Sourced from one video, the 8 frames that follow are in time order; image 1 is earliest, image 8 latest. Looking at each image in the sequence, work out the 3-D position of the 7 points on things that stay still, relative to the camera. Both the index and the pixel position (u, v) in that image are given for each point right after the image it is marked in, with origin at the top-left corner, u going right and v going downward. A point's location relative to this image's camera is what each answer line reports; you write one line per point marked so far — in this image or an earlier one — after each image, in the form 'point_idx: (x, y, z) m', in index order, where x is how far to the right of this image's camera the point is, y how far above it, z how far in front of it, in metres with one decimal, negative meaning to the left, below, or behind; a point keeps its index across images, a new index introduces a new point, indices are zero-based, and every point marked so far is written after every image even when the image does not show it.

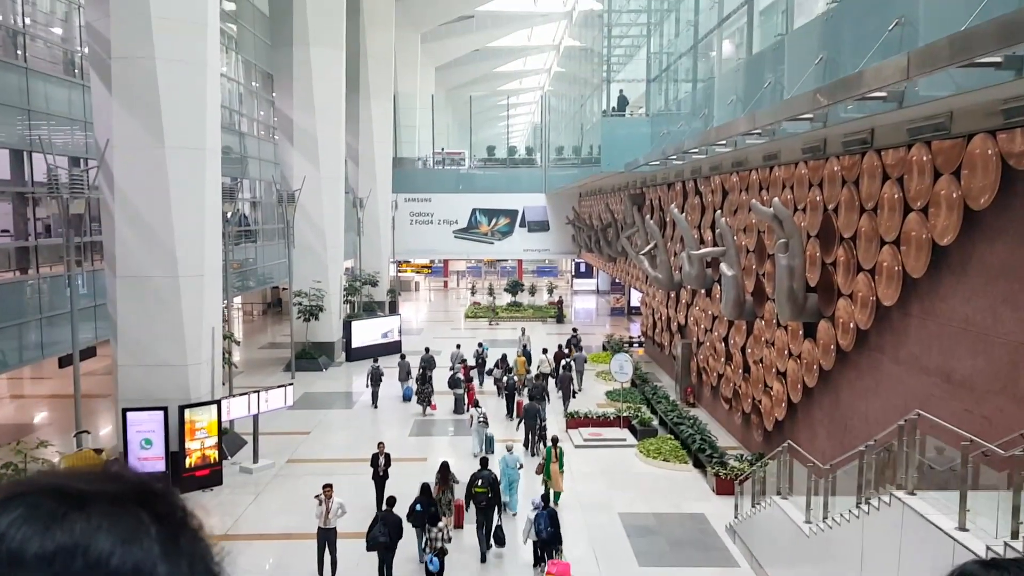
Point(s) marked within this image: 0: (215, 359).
0: (-5.4, -1.3, +14.7) m
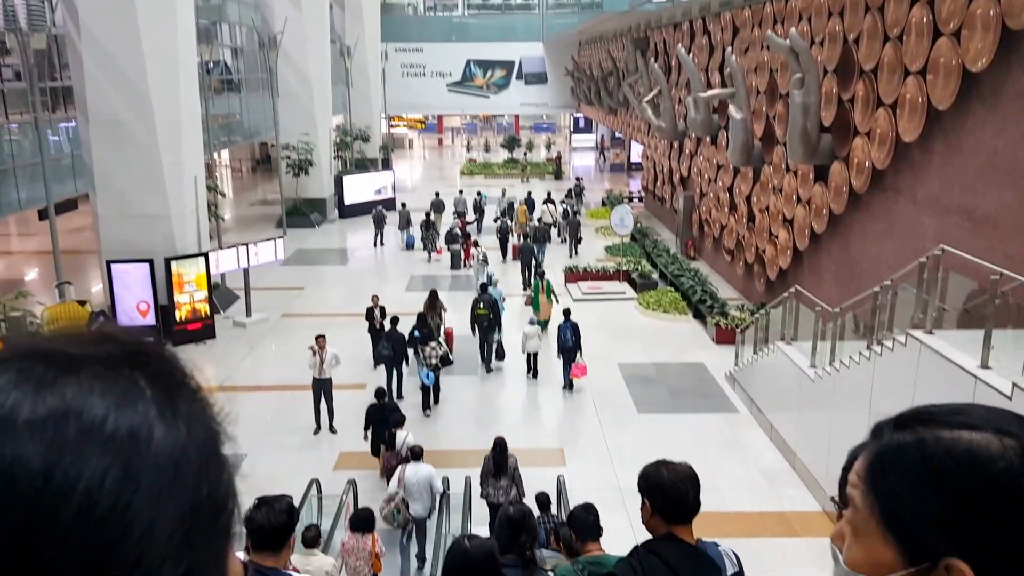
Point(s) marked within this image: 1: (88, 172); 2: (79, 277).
0: (-5.5, +1.4, +14.1) m
1: (-6.9, +1.9, +13.1) m
2: (-9.4, +0.2, +17.4) m
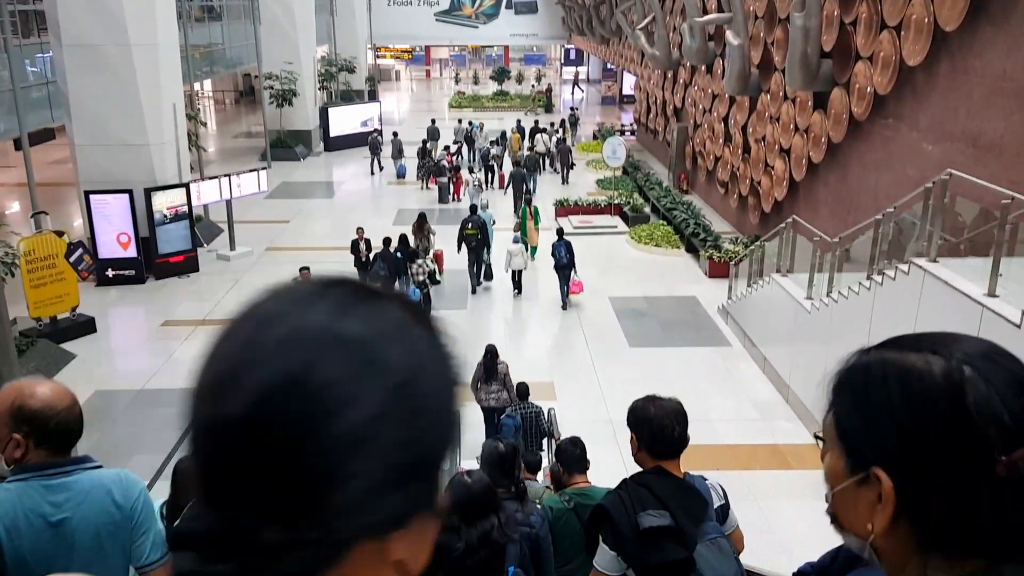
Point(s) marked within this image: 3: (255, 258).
0: (-5.7, +2.6, +13.7) m
1: (-7.1, +3.0, +12.6) m
2: (-9.7, +1.7, +17.0) m
3: (-4.7, +0.5, +14.4) m
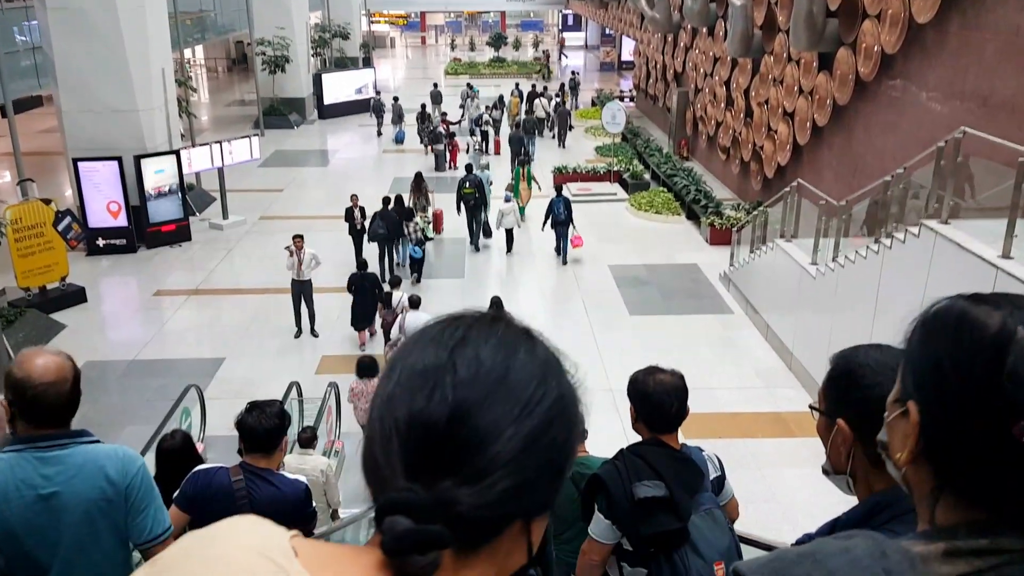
0: (-5.7, +3.1, +13.3) m
1: (-7.1, +3.5, +12.2) m
2: (-9.7, +2.3, +16.7) m
3: (-4.7, +1.1, +14.2) m
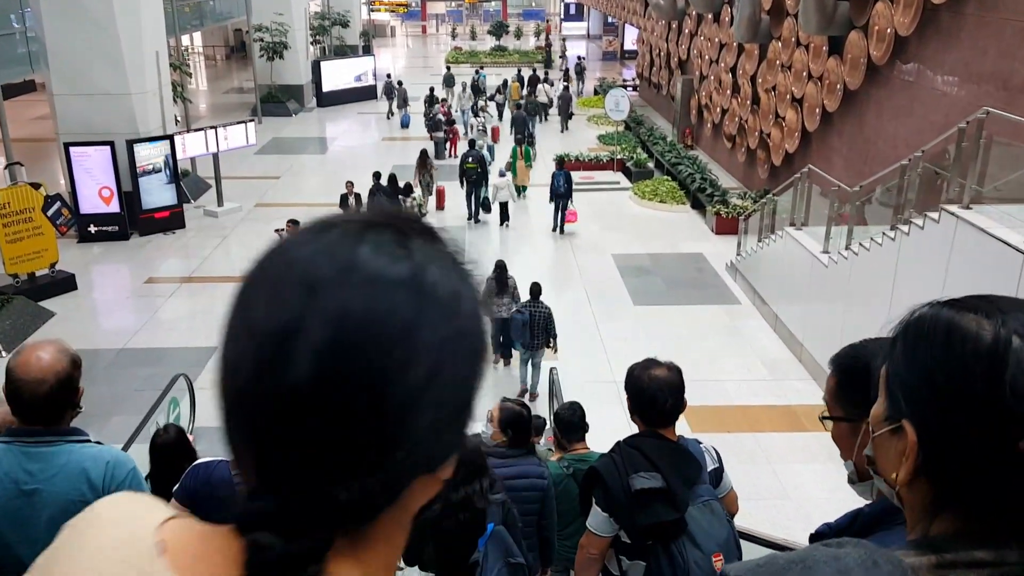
0: (-5.7, +3.3, +13.0) m
1: (-7.1, +3.6, +11.9) m
2: (-9.7, +2.5, +16.4) m
3: (-4.7, +1.3, +13.9) m
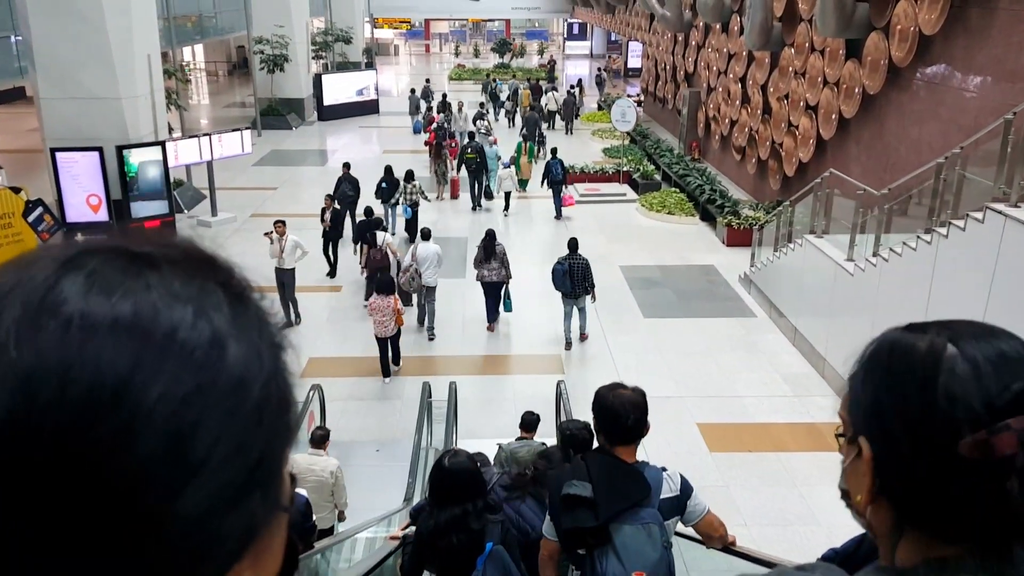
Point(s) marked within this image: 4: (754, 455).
0: (-5.6, +3.1, +12.6) m
1: (-7.0, +3.5, +11.5) m
2: (-9.6, +2.3, +16.0) m
3: (-4.6, +1.1, +13.4) m
4: (+2.1, -1.4, +6.8) m
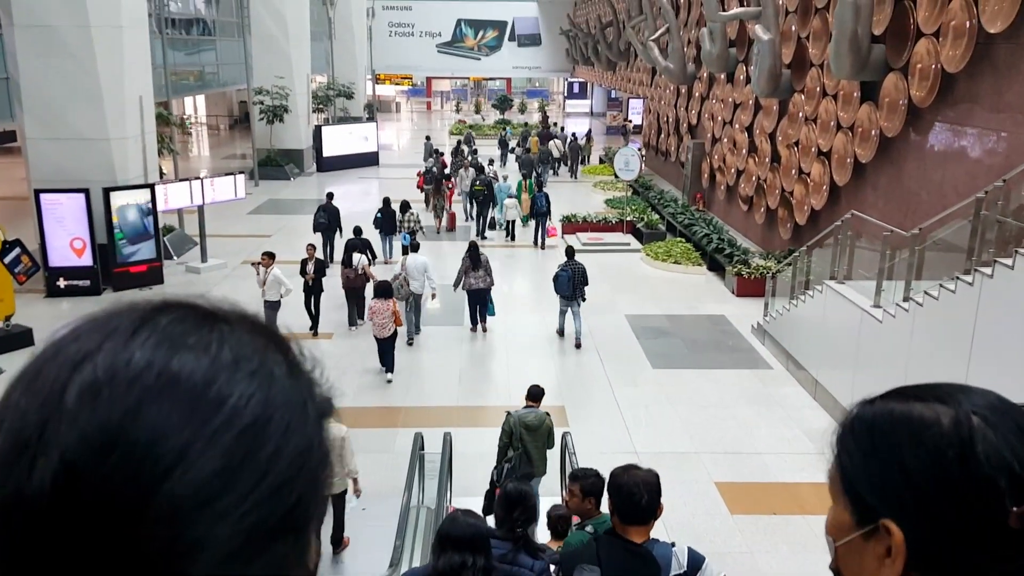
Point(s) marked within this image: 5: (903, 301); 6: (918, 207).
0: (-5.6, +2.3, +12.3) m
1: (-7.0, +2.9, +11.2) m
2: (-9.6, +1.3, +15.5) m
3: (-4.6, +0.3, +12.9) m
4: (+2.1, -1.8, +6.1) m
5: (+3.4, -0.1, +6.9) m
6: (+4.6, +0.9, +9.0) m
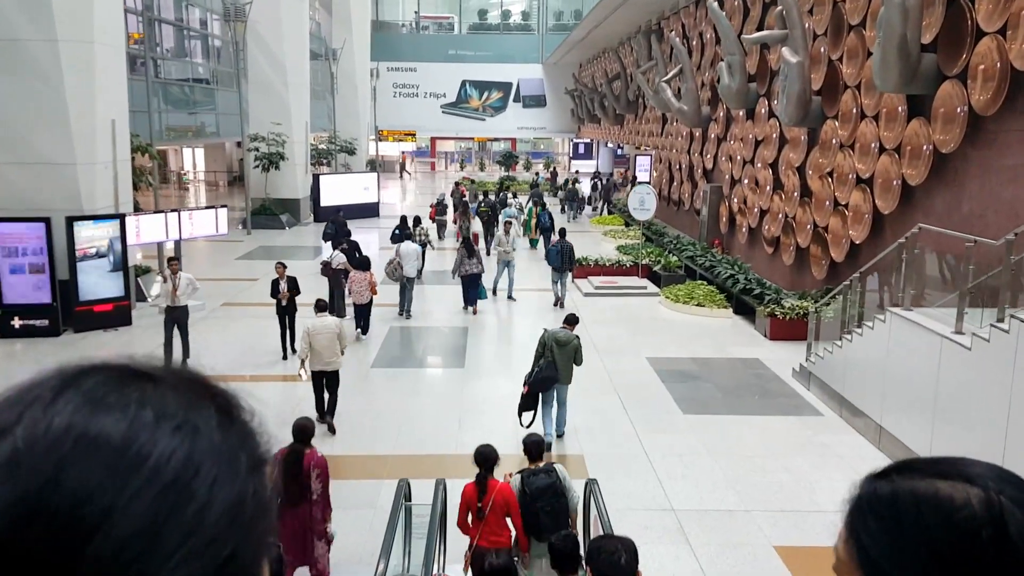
0: (-5.5, +1.8, +11.3) m
1: (-6.9, +2.4, +10.3) m
2: (-9.5, +0.5, +14.5) m
3: (-4.5, -0.4, +11.8) m
4: (+2.1, -1.8, +4.8) m
5: (+3.4, -0.3, +5.7) m
6: (+4.6, +0.6, +7.8) m
